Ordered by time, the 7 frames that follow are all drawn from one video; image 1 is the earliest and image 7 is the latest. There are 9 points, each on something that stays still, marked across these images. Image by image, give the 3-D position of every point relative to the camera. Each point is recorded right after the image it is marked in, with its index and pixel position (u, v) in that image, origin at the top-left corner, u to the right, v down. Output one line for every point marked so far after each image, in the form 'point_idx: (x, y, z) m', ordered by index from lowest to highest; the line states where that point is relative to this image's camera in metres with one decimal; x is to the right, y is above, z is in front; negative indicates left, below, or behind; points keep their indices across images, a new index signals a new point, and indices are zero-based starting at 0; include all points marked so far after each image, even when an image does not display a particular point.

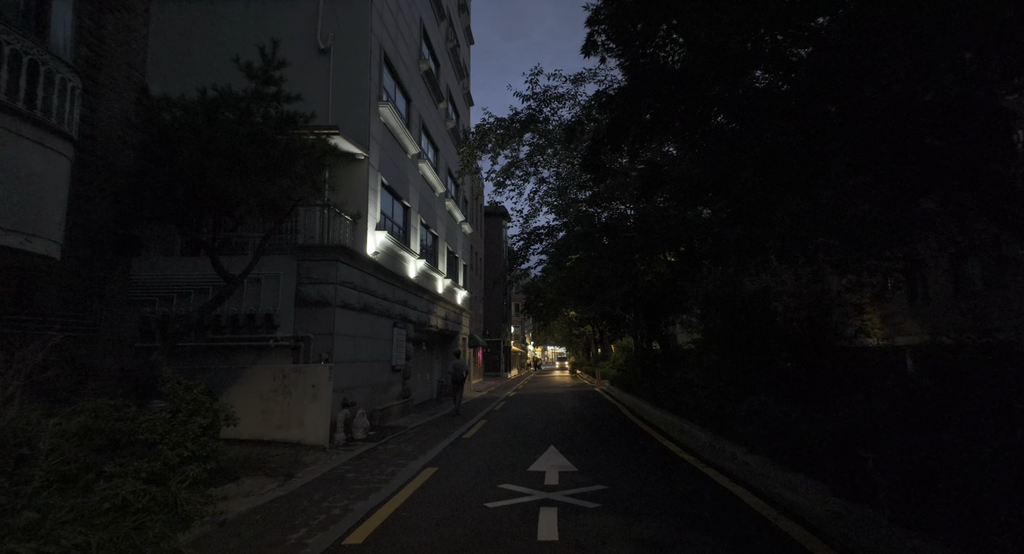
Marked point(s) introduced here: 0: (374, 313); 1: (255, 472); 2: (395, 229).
0: (-3.4, -0.9, +12.0) m
1: (-3.7, -2.8, +7.2) m
2: (-3.3, +1.4, +14.0) m
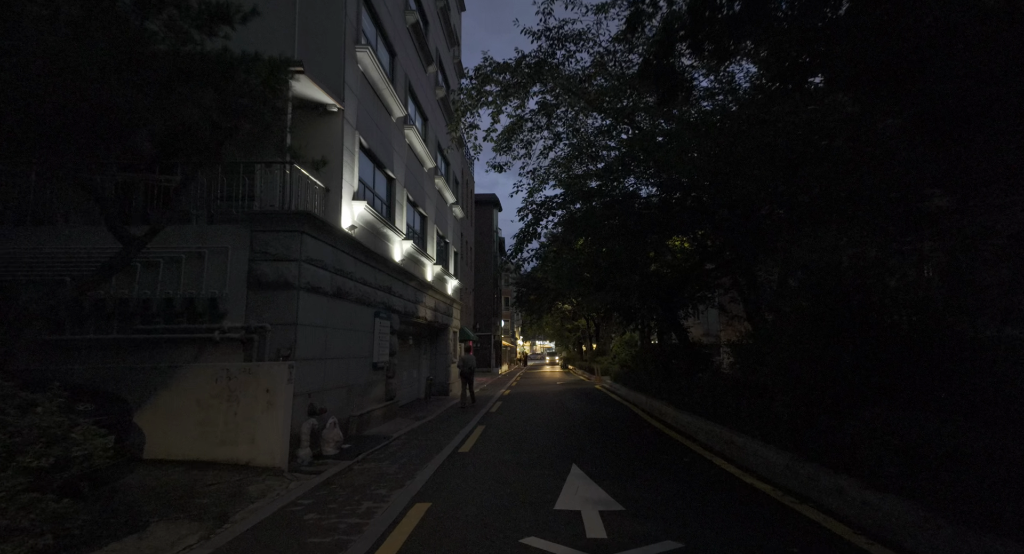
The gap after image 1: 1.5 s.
0: (-3.3, -0.5, +10.0) m
1: (-3.5, -2.5, +5.1) m
2: (-3.3, +1.8, +11.9) m
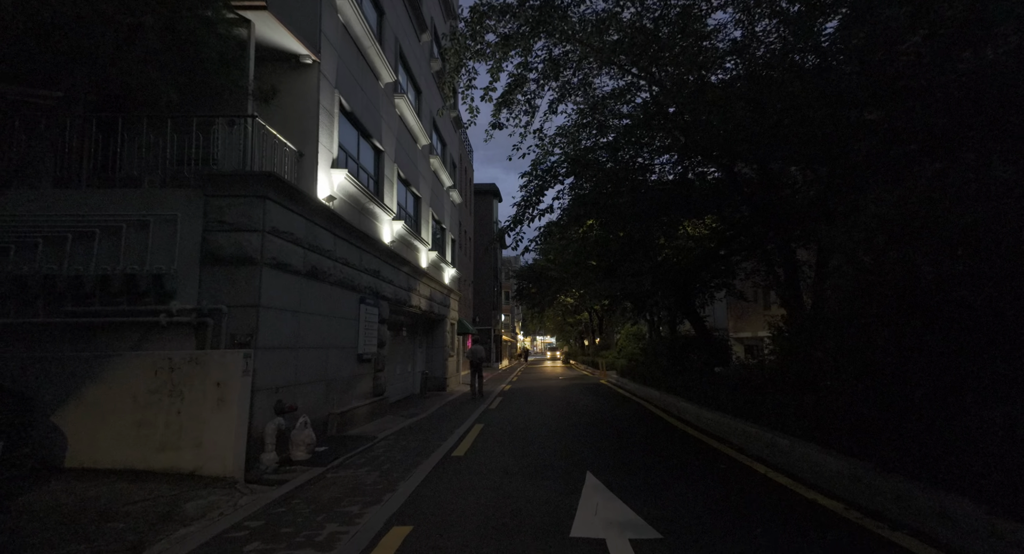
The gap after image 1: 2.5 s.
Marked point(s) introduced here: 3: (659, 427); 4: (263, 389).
0: (-3.3, -0.1, +8.8) m
1: (-3.4, -2.1, +3.9) m
2: (-3.2, +2.2, +10.7) m
3: (+3.0, -3.1, +10.1) m
4: (-3.4, -1.5, +6.8) m
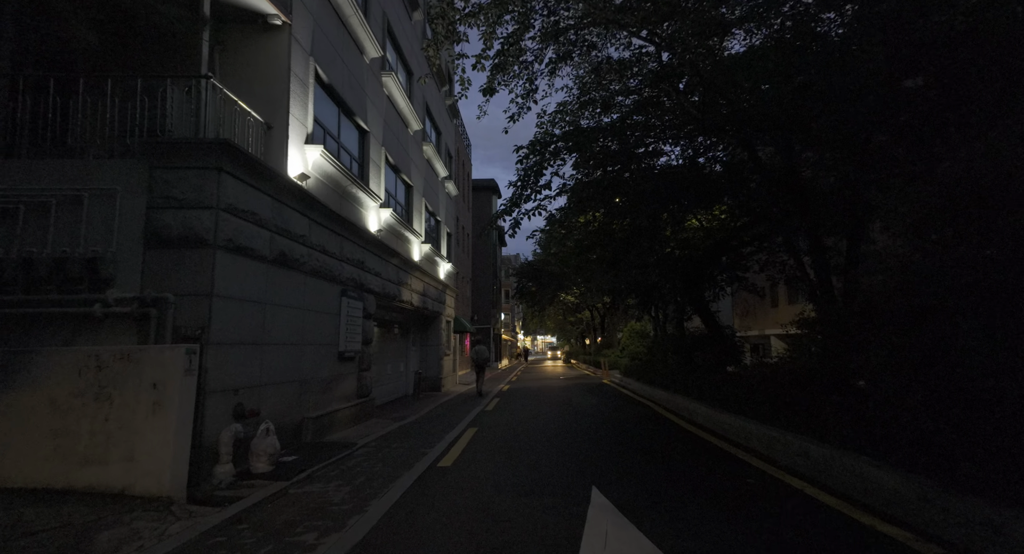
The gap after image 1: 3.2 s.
0: (-3.4, +0.1, +7.8) m
1: (-3.5, -1.9, +3.0) m
2: (-3.3, +2.4, +9.7) m
3: (+2.9, -2.9, +9.2) m
4: (-3.5, -1.4, +5.9) m
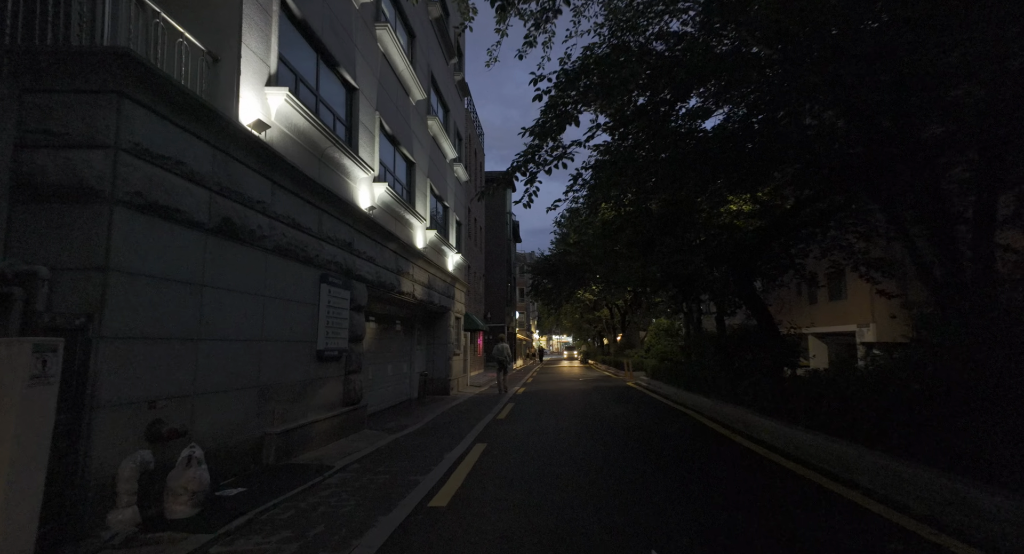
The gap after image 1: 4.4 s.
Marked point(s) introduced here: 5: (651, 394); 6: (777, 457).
0: (-3.2, +0.4, +6.1) m
1: (-3.5, -1.7, +1.3) m
2: (-3.1, +2.7, +8.0) m
3: (+3.2, -2.6, +7.3) m
4: (-3.4, -1.1, +4.2) m
5: (+4.5, -3.8, +16.2) m
6: (+4.0, -2.7, +7.4) m
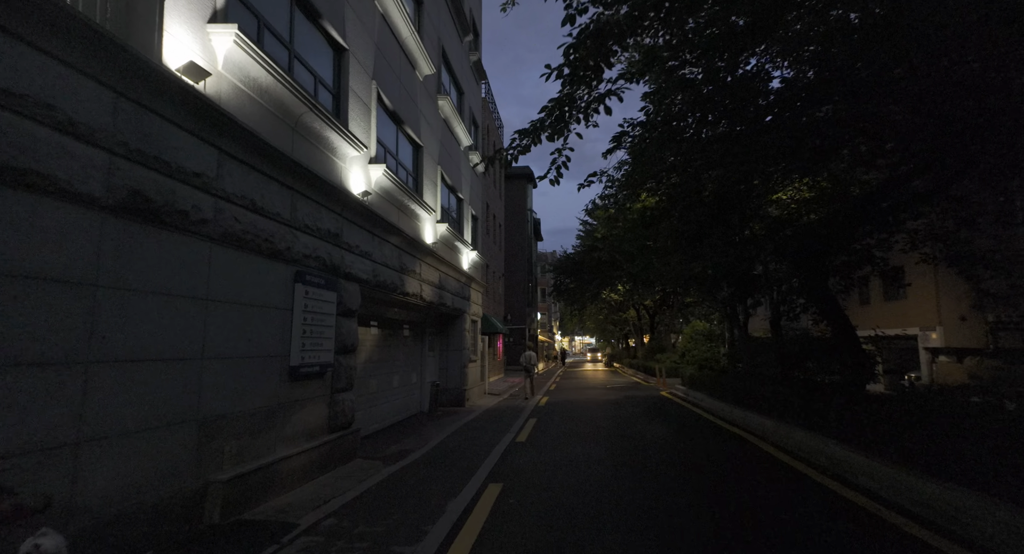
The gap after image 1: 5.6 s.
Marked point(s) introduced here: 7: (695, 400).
0: (-3.0, +0.4, +4.6) m
1: (-3.5, -1.6, -0.2) m
2: (-2.8, +2.7, +6.5) m
3: (+3.4, -2.5, +5.5) m
4: (-3.2, -1.1, +2.7) m
5: (+5.2, -3.8, +14.3) m
6: (+4.2, -2.6, +5.6) m
7: (+5.8, -3.8, +15.6) m
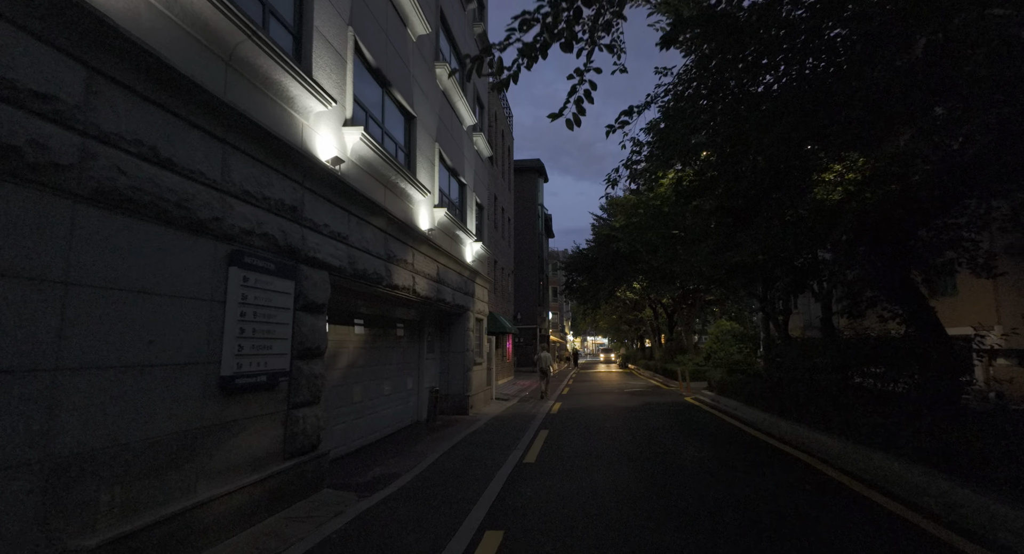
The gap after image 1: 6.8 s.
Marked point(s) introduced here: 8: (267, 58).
0: (-3.0, +0.6, +3.1) m
1: (-3.6, -1.4, -1.7) m
2: (-2.7, +2.9, +5.0) m
3: (+3.4, -2.3, +3.8) m
4: (-3.3, -0.9, +1.2) m
5: (+5.4, -3.6, +12.6) m
6: (+4.3, -2.4, +3.9) m
7: (+6.0, -3.6, +13.9) m
8: (-2.6, +2.3, +5.3) m
